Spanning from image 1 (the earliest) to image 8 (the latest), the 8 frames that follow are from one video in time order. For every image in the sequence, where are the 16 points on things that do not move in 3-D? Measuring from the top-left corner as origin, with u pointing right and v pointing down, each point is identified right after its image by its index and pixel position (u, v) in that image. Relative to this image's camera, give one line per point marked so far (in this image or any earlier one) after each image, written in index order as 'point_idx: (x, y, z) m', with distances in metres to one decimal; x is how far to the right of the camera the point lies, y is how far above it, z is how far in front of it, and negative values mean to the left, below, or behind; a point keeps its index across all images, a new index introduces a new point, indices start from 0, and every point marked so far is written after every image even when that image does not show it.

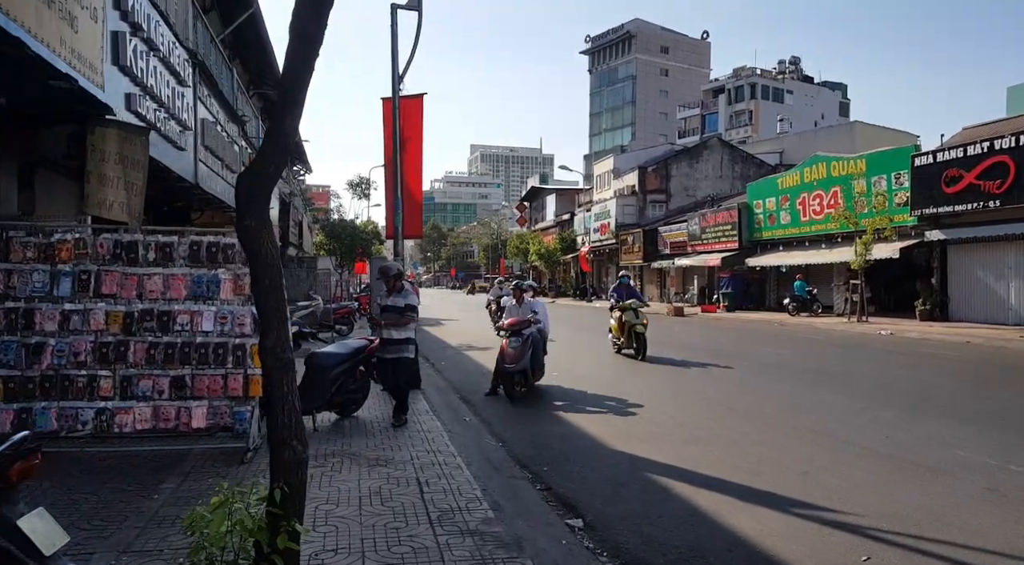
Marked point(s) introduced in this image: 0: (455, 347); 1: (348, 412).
0: (-1.4, -1.5, +15.7) m
1: (-1.8, -1.4, +7.1) m
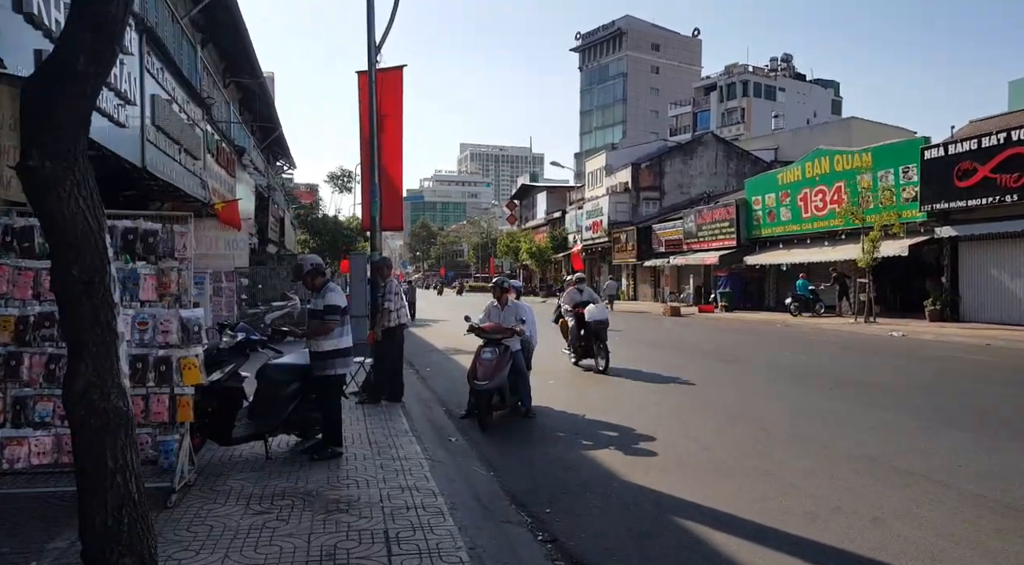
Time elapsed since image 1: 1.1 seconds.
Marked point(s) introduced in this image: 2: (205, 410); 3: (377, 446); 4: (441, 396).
0: (-1.5, -1.5, +14.6) m
1: (-1.8, -1.4, +6.0) m
2: (-2.4, -1.0, +5.2) m
3: (-1.2, -1.5, +6.0) m
4: (-1.0, -1.6, +9.2) m
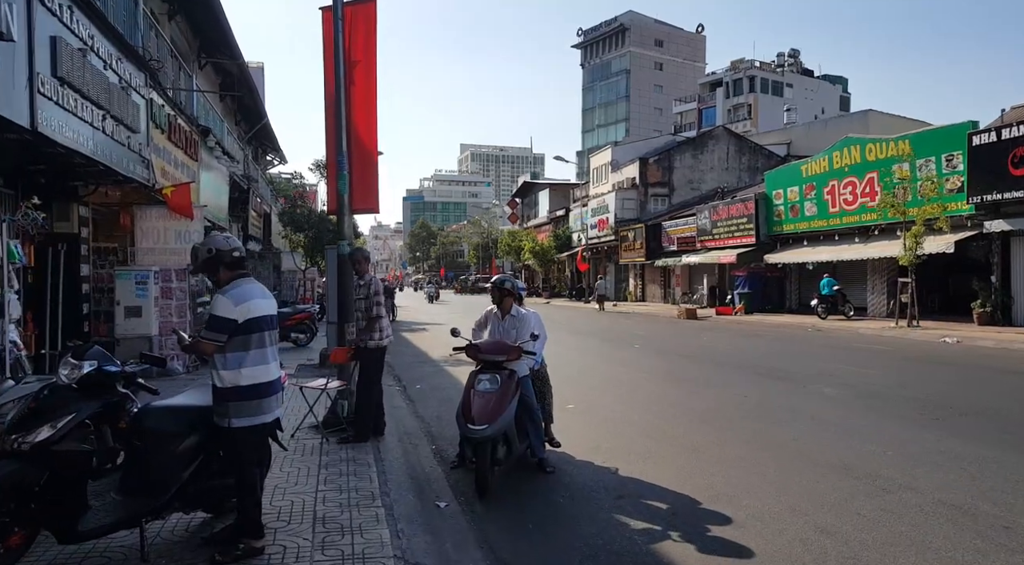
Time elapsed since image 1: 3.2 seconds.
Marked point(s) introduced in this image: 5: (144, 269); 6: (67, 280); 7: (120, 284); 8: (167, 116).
0: (-1.4, -1.5, +12.6) m
1: (-1.7, -1.3, +3.9) m
2: (-2.3, -1.0, +3.1) m
3: (-1.1, -1.5, +4.0) m
4: (-0.9, -1.5, +7.2) m
5: (-5.6, +0.2, +10.1) m
6: (-6.4, +0.1, +9.5) m
7: (-5.9, 0.0, +10.0) m
8: (-5.7, +2.8, +11.0) m
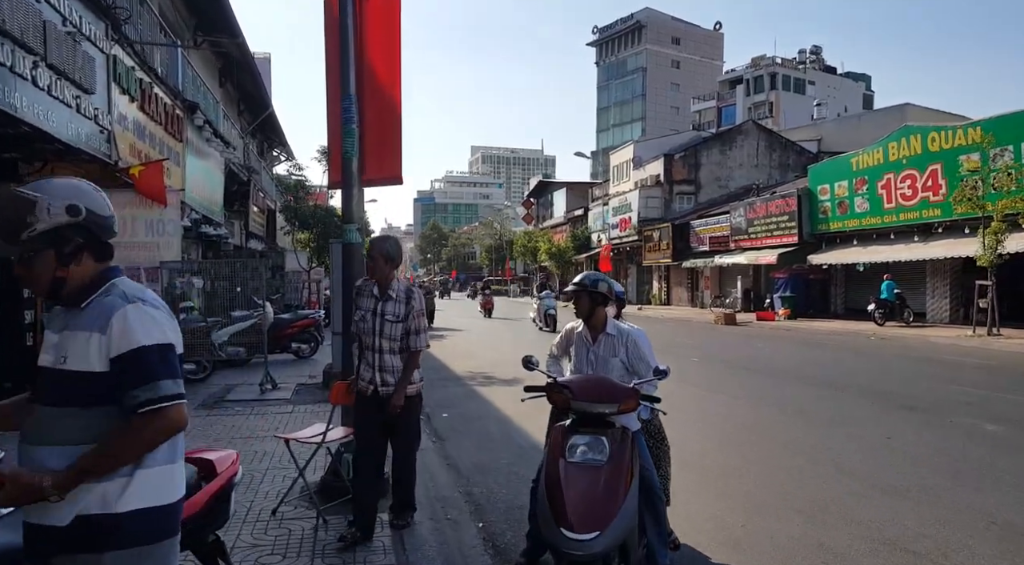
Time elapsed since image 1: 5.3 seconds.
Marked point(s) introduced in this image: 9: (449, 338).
0: (-0.8, -1.5, +10.6) m
1: (-1.2, -1.3, +1.9) m
2: (-1.8, -1.0, +1.2) m
3: (-0.6, -1.5, +2.0) m
4: (-0.3, -1.6, +5.1) m
5: (-5.0, +0.2, +8.1) m
6: (-5.8, 0.0, +7.5) m
7: (-5.3, 0.0, +8.1) m
8: (-5.1, +2.8, +9.1) m
9: (-1.6, -1.4, +17.2) m
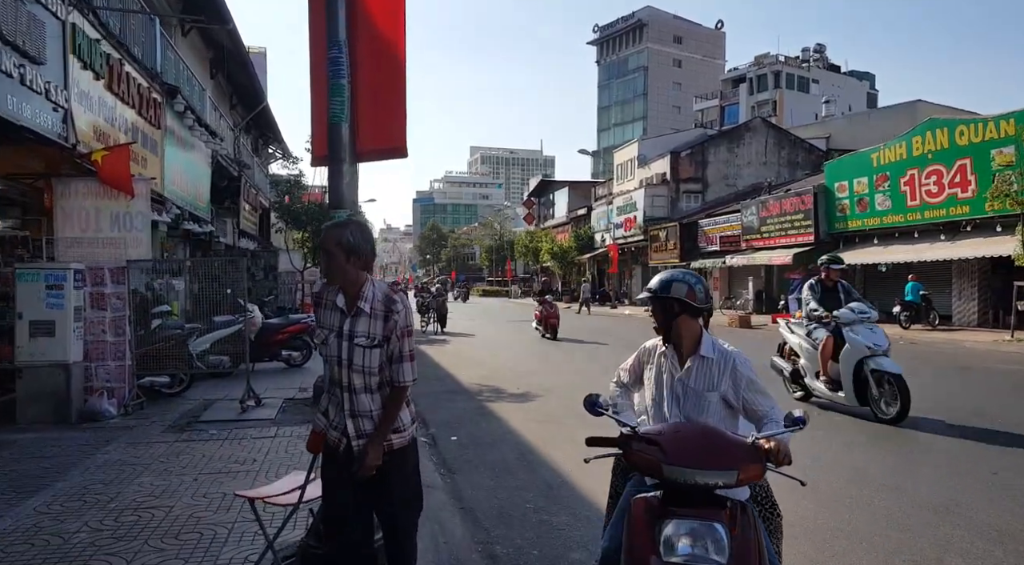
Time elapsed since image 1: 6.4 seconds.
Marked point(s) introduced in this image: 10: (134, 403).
0: (-0.6, -1.5, +9.5) m
1: (-1.0, -1.4, +0.9) m
2: (-1.6, -1.0, +0.1) m
3: (-0.4, -1.5, +0.9) m
4: (-0.1, -1.6, +4.1) m
5: (-4.8, +0.2, +7.1) m
6: (-5.6, 0.0, +6.5) m
7: (-5.2, -0.1, +7.0) m
8: (-4.9, +2.7, +8.0) m
9: (-1.4, -1.5, +16.2) m
10: (-4.5, -1.4, +7.9) m
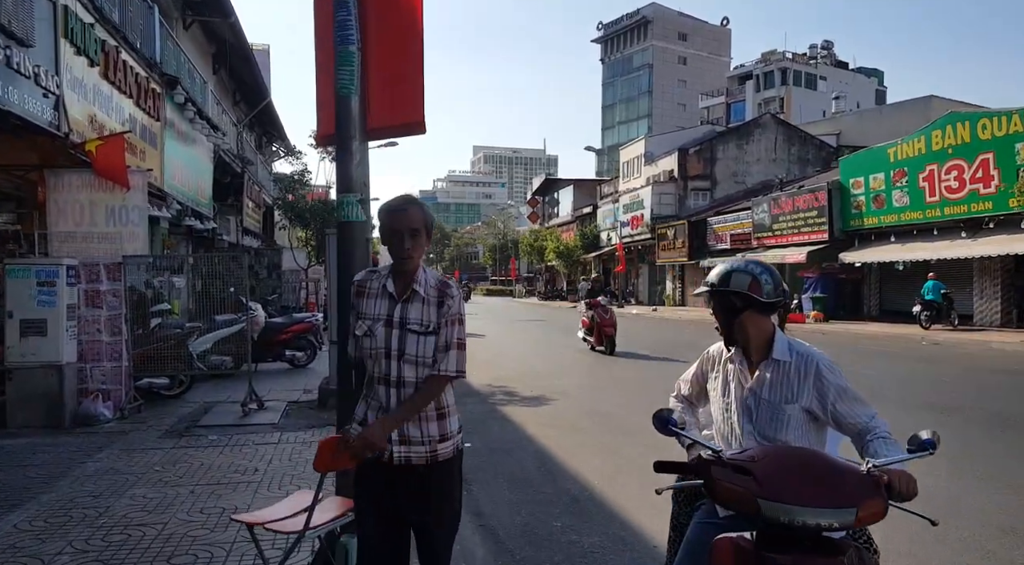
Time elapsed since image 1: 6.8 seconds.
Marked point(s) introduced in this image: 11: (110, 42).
0: (-0.4, -1.5, +9.1) m
1: (-0.9, -1.3, +0.5) m
2: (-1.5, -1.0, -0.3) m
3: (-0.3, -1.5, +0.5) m
4: (0.0, -1.5, +3.7) m
5: (-4.6, +0.2, +6.7) m
6: (-5.4, +0.1, +6.1) m
7: (-5.0, 0.0, +6.6) m
8: (-4.7, +2.8, +7.6) m
9: (-1.2, -1.4, +15.8) m
10: (-4.3, -1.4, +7.5) m
11: (-4.8, +2.9, +8.0) m
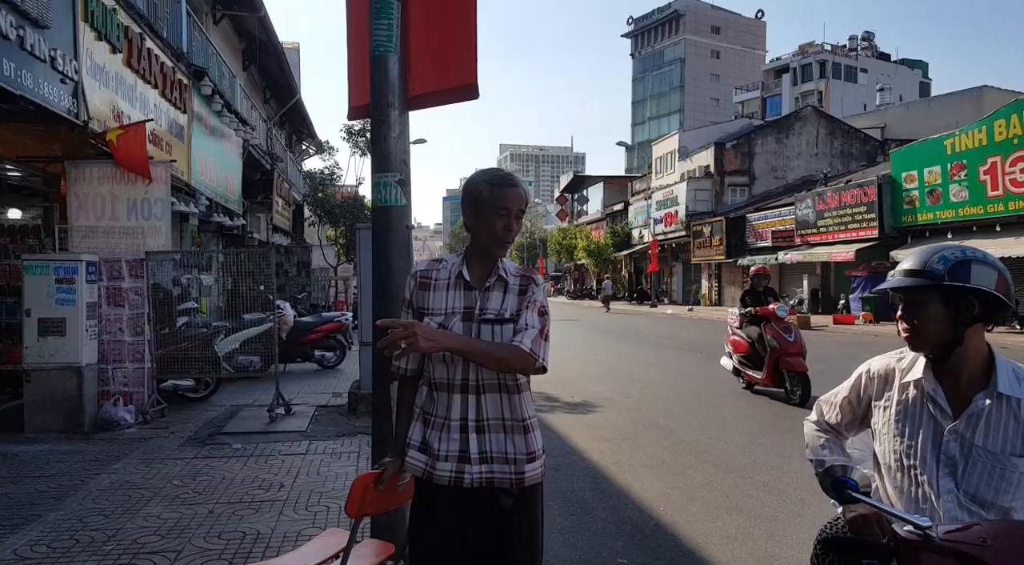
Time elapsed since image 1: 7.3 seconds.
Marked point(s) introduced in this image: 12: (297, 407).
0: (+0.1, -1.5, +8.6) m
1: (-0.7, -1.3, 0.0) m
2: (-1.3, -1.0, -0.8) m
3: (-0.1, -1.5, -0.1) m
4: (+0.3, -1.5, +3.1) m
5: (-4.2, +0.2, +6.3) m
6: (-5.0, +0.1, +5.8) m
7: (-4.6, 0.0, +6.3) m
8: (-4.3, +2.8, +7.3) m
9: (-0.4, -1.4, +15.3) m
10: (-3.8, -1.4, +7.1) m
11: (-4.3, +2.9, +7.6) m
12: (-2.5, -1.4, +7.6) m
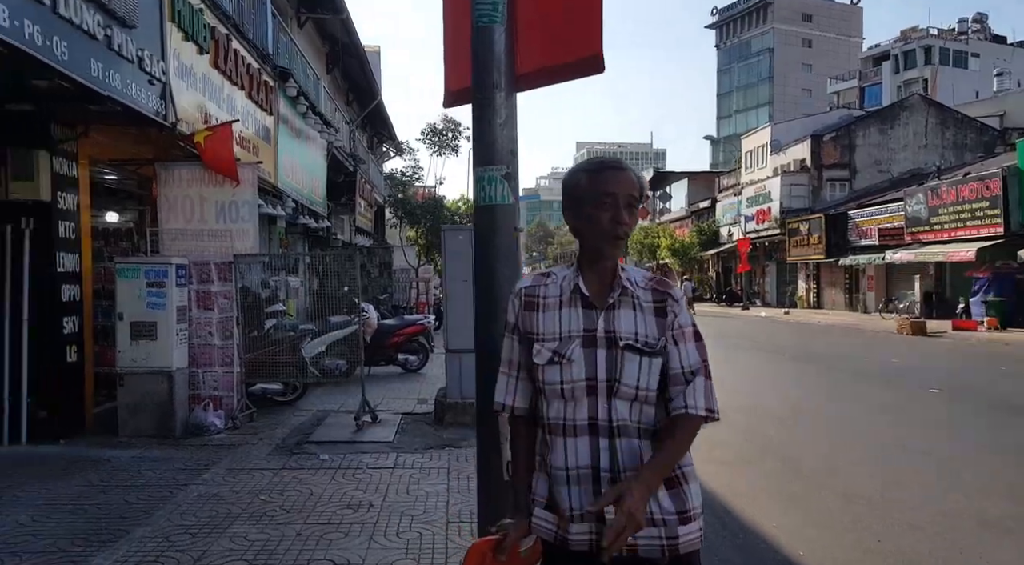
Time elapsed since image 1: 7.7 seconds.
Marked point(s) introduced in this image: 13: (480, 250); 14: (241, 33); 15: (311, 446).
0: (+1.2, -1.5, +8.0) m
1: (-0.6, -1.4, -0.4) m
2: (-1.3, -1.0, -1.1) m
3: (0.0, -1.5, -0.5) m
4: (+0.8, -1.6, +2.6) m
5: (-3.3, +0.2, +6.3) m
6: (-4.2, +0.1, +5.8) m
7: (-3.7, 0.0, +6.3) m
8: (-3.2, +2.8, +7.2) m
9: (+1.5, -1.4, +14.7) m
10: (-2.8, -1.4, +7.0) m
11: (-3.3, +2.9, +7.6) m
12: (-1.4, -1.5, +7.3) m
13: (-0.1, +0.1, +2.3) m
14: (-3.3, +3.1, +8.2) m
15: (-1.8, -1.5, +6.1) m
